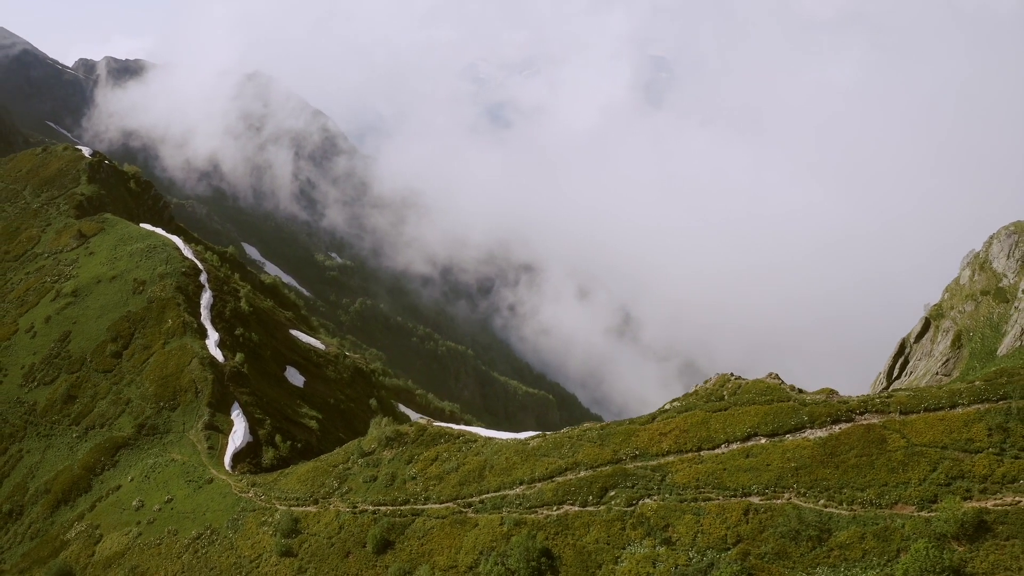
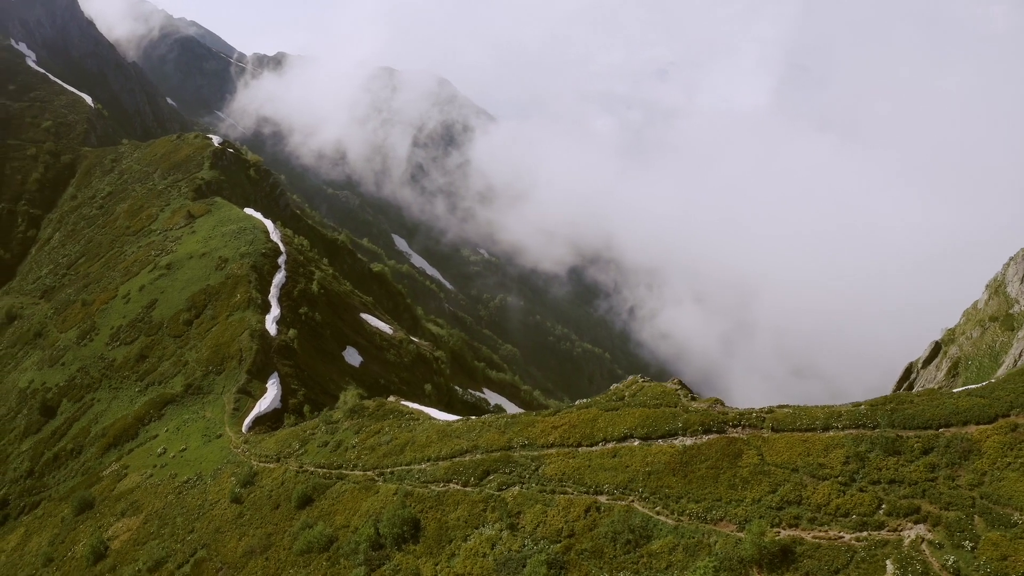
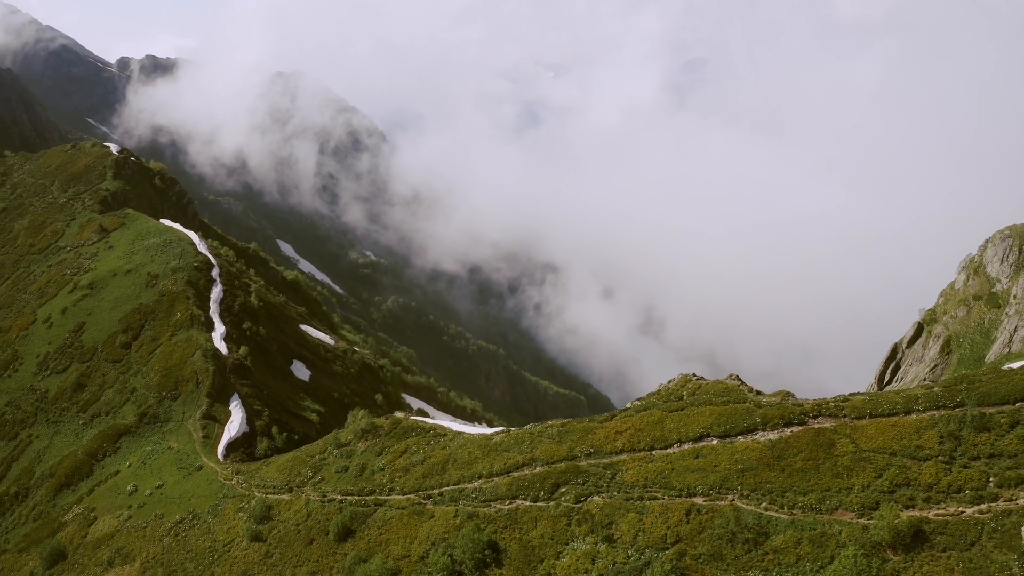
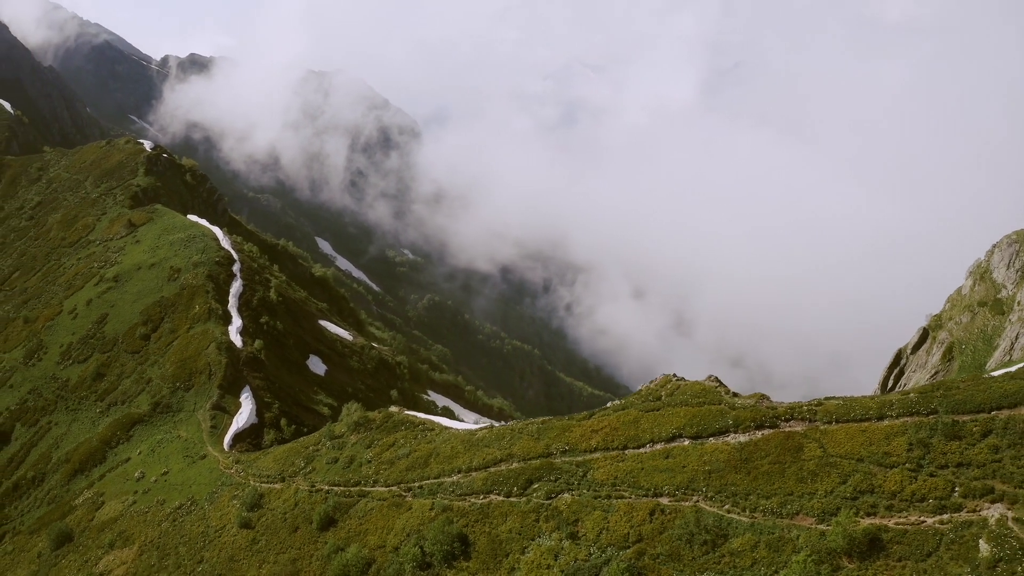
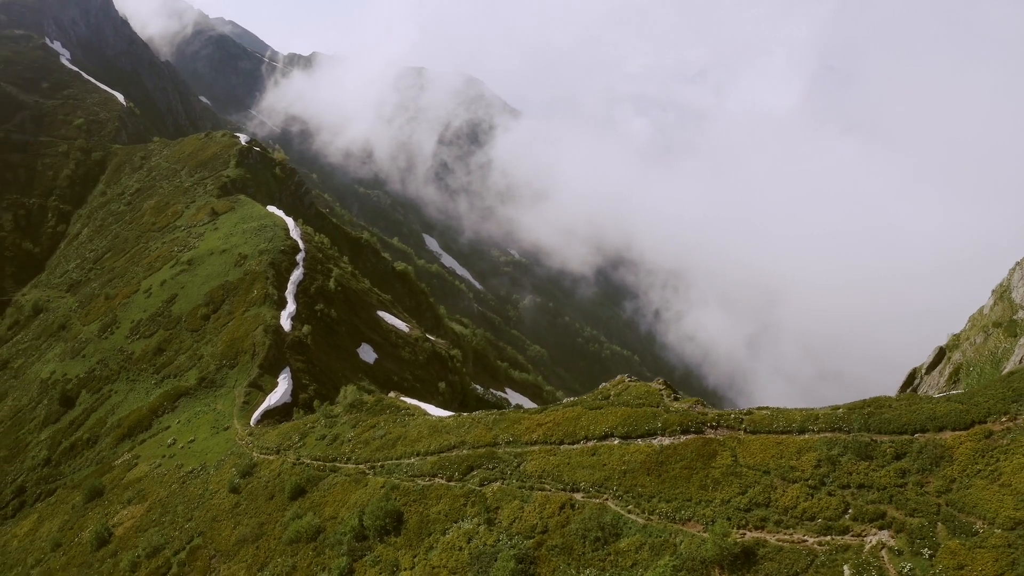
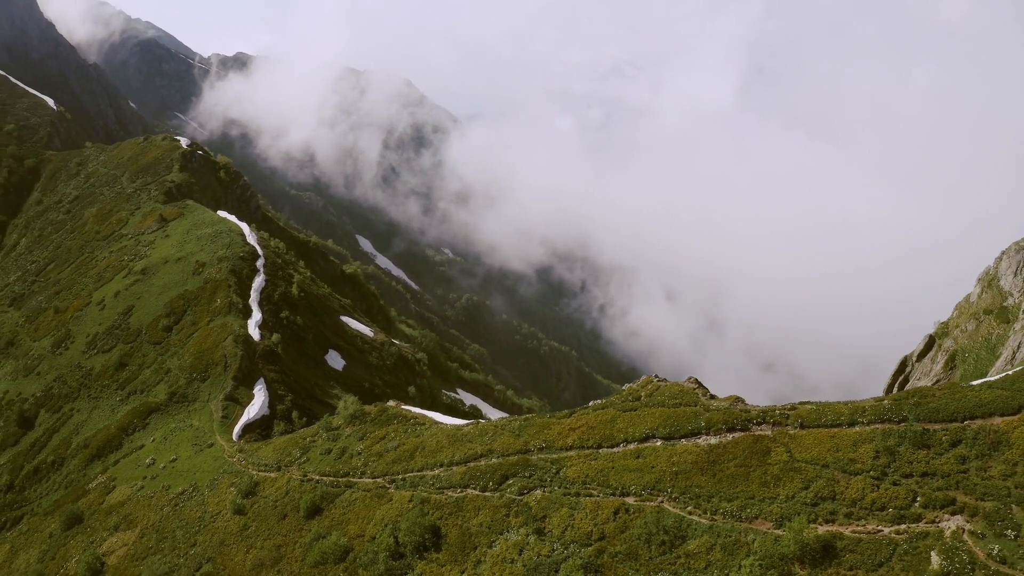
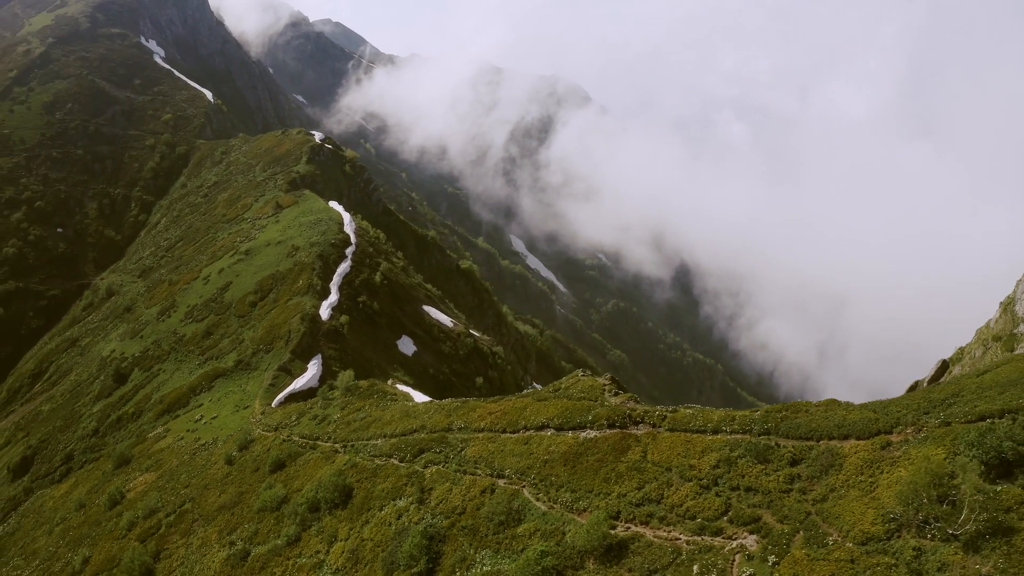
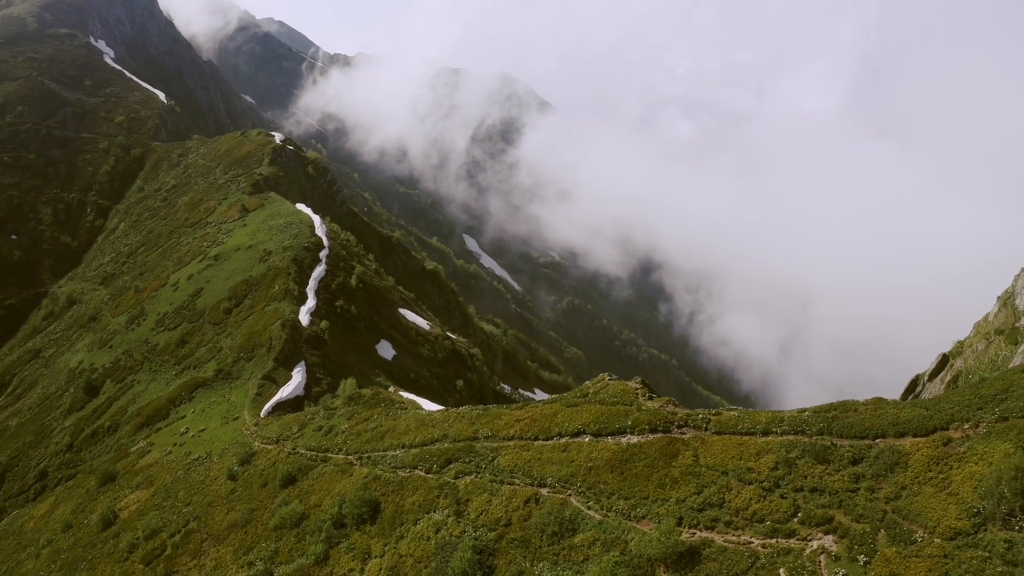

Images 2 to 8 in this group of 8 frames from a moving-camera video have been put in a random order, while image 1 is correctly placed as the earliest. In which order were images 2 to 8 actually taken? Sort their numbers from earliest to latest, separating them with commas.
3, 4, 6, 2, 5, 8, 7
